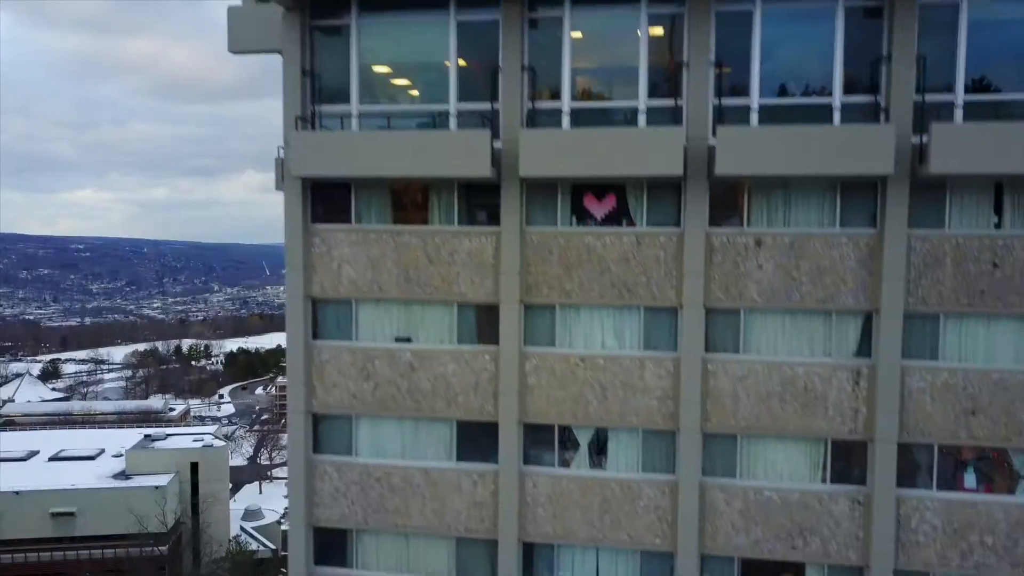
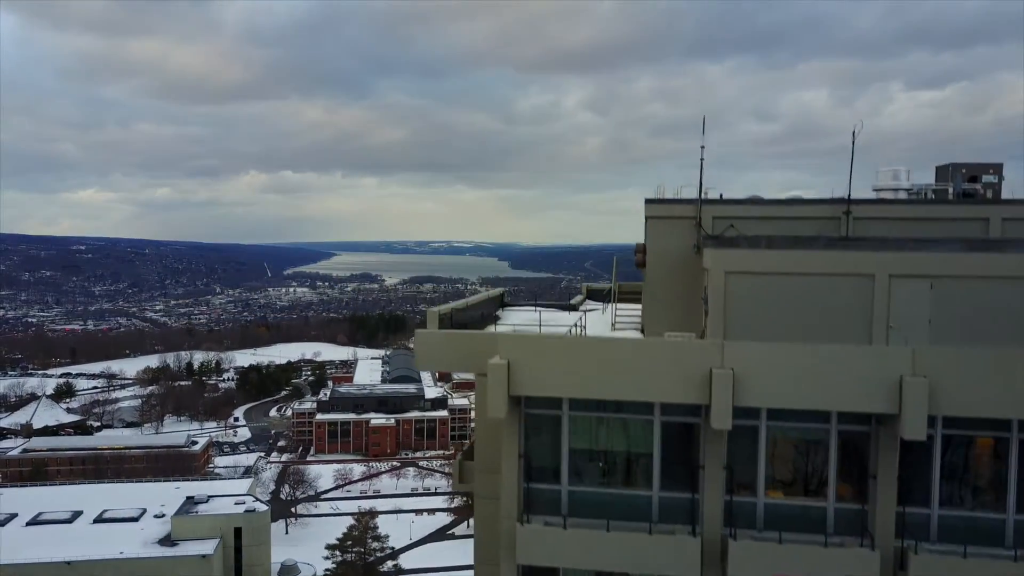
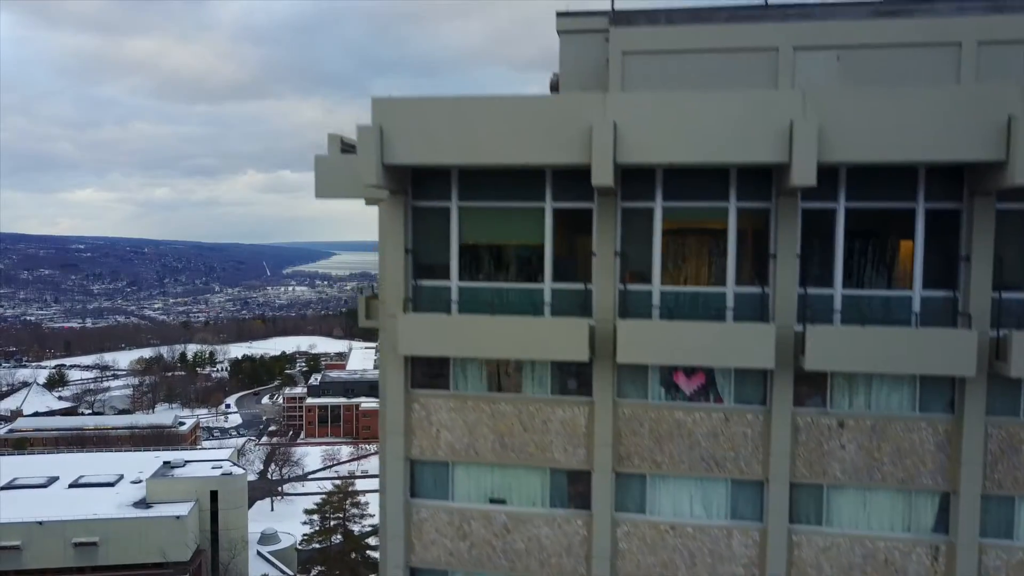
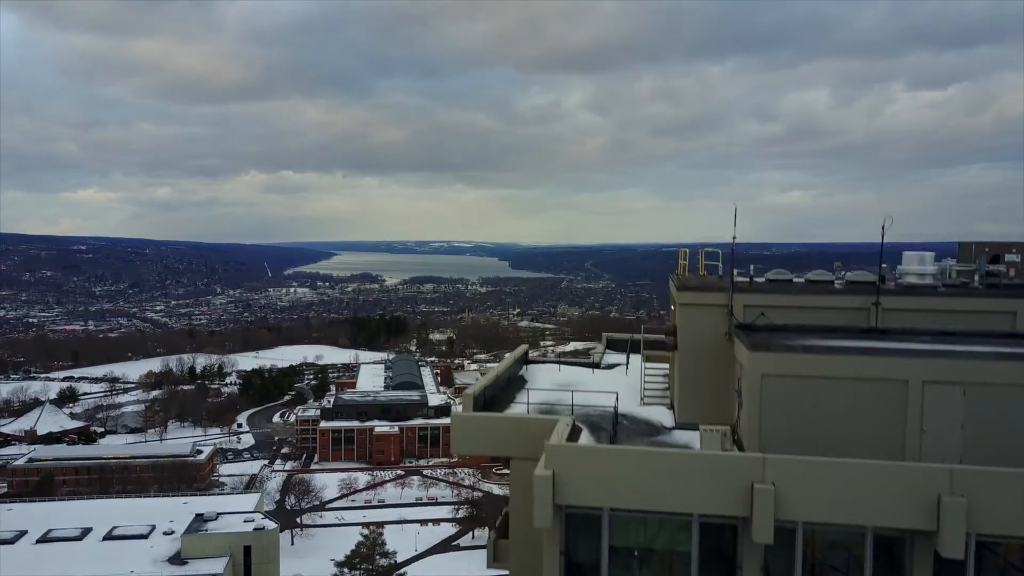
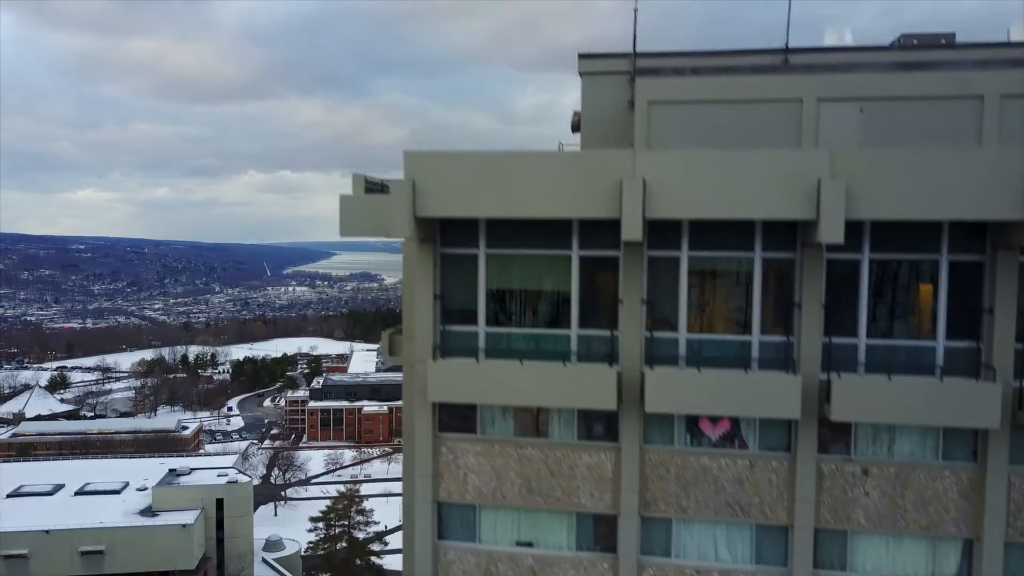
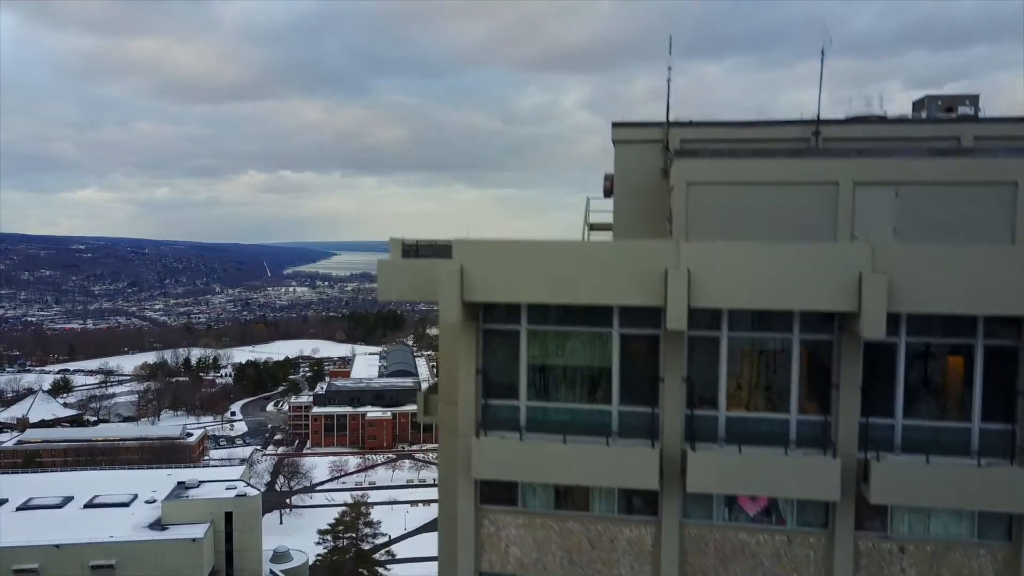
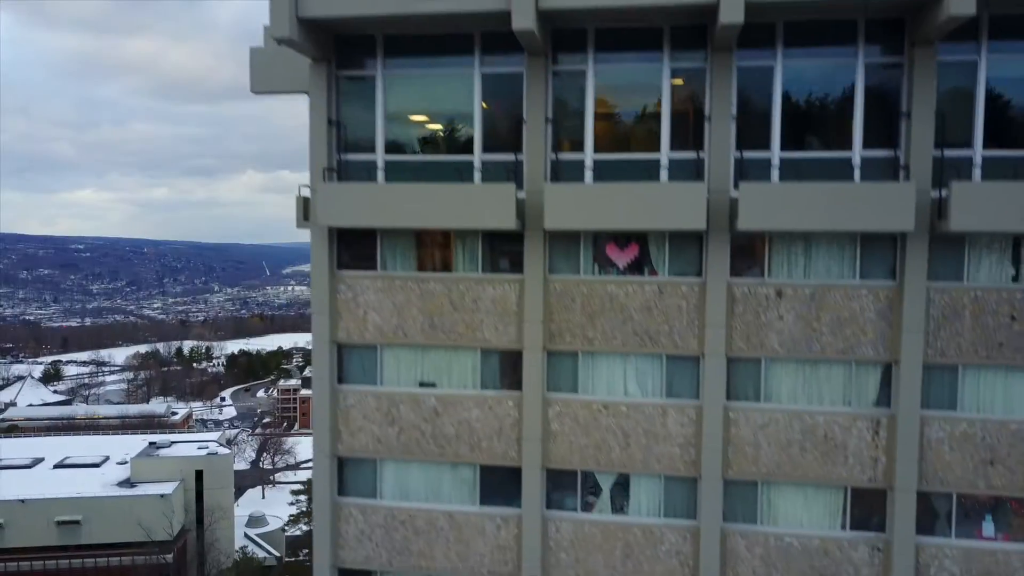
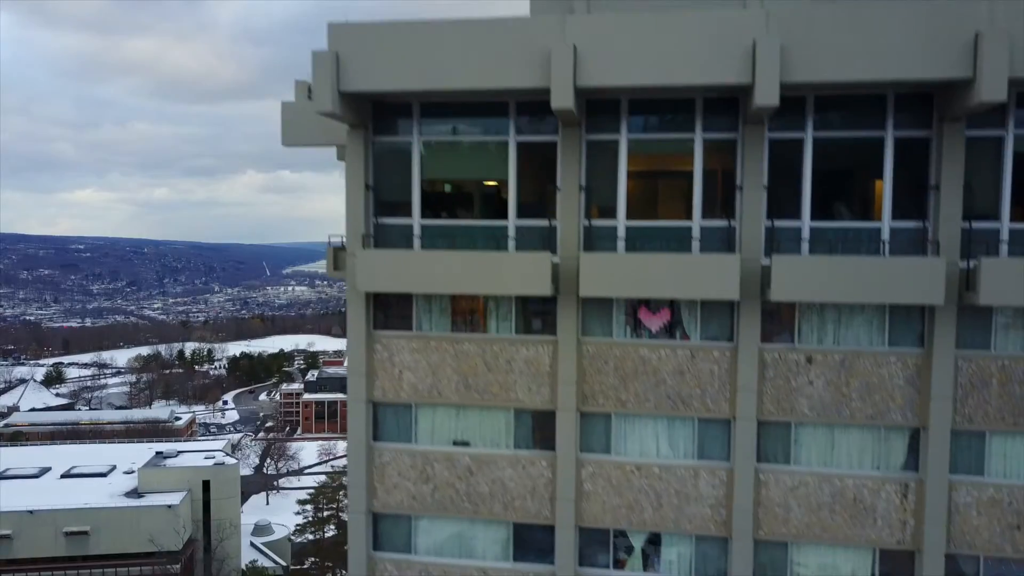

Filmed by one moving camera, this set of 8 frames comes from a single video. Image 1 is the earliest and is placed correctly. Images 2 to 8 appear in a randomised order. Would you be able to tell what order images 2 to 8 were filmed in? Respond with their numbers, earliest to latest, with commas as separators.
7, 8, 3, 5, 6, 2, 4
